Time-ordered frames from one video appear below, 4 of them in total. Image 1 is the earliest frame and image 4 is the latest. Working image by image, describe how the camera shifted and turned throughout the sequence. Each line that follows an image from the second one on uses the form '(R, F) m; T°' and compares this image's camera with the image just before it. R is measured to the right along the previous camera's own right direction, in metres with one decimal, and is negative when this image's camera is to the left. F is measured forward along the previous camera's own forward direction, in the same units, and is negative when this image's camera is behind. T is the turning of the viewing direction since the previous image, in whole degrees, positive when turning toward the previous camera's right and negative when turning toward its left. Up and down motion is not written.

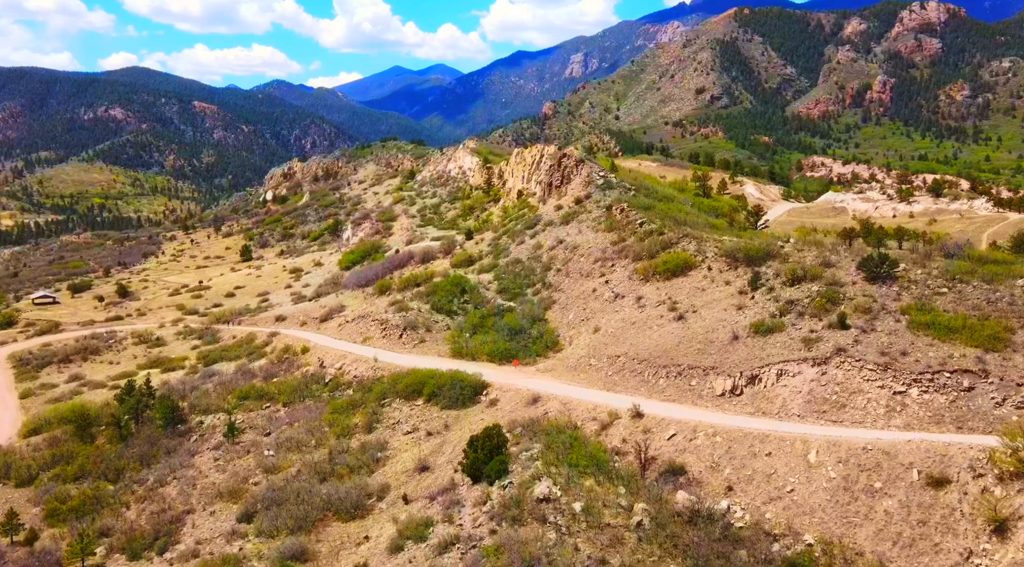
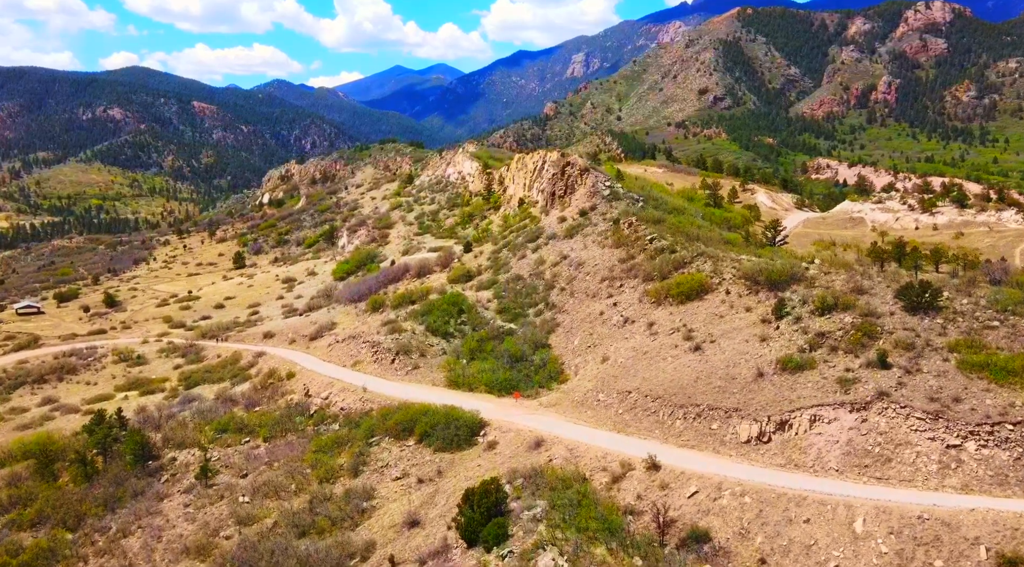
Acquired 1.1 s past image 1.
(0.0, +2.6) m; 0°
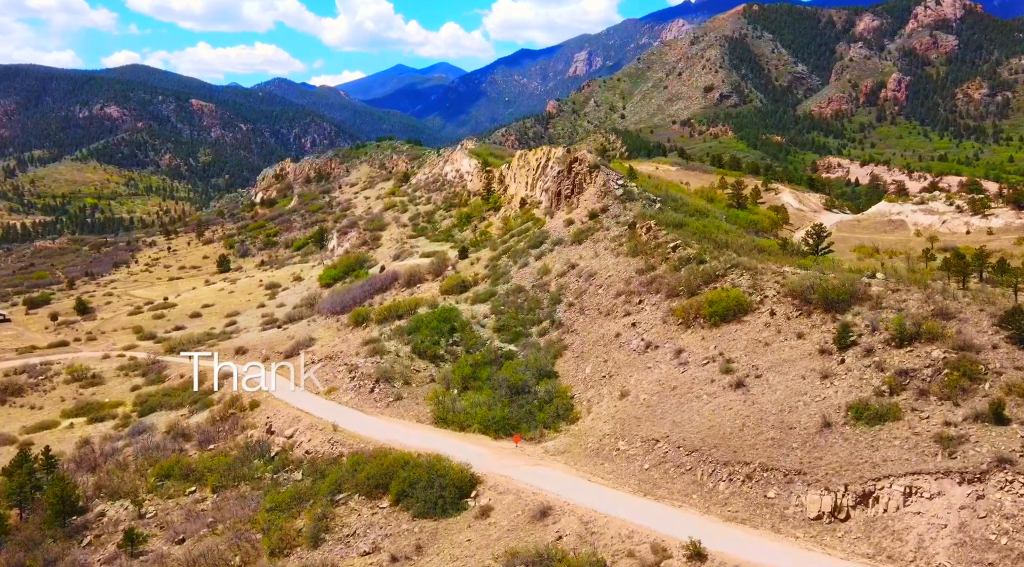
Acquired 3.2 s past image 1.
(+0.1, +5.1) m; 0°
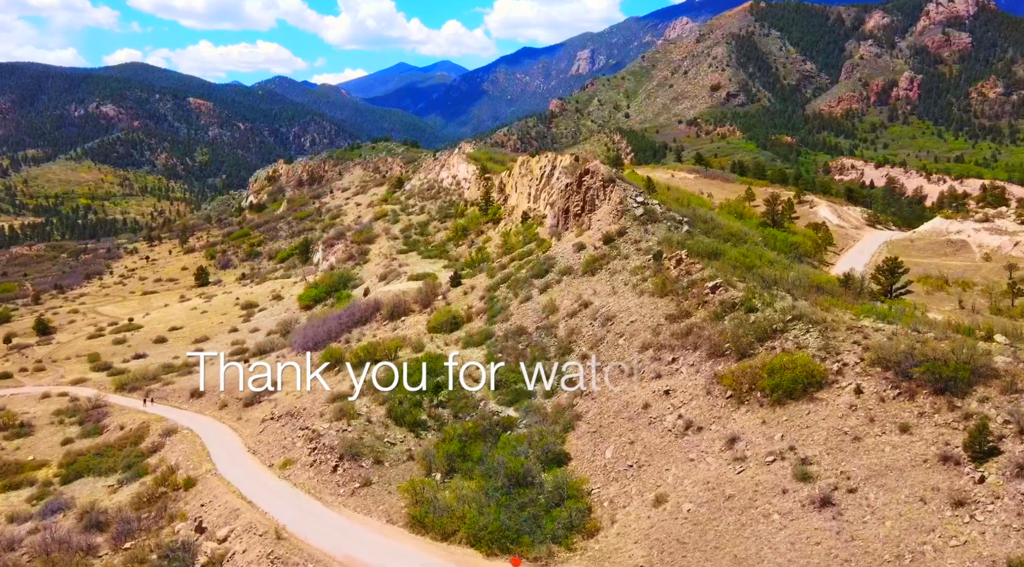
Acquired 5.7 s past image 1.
(+0.1, +6.1) m; 0°
